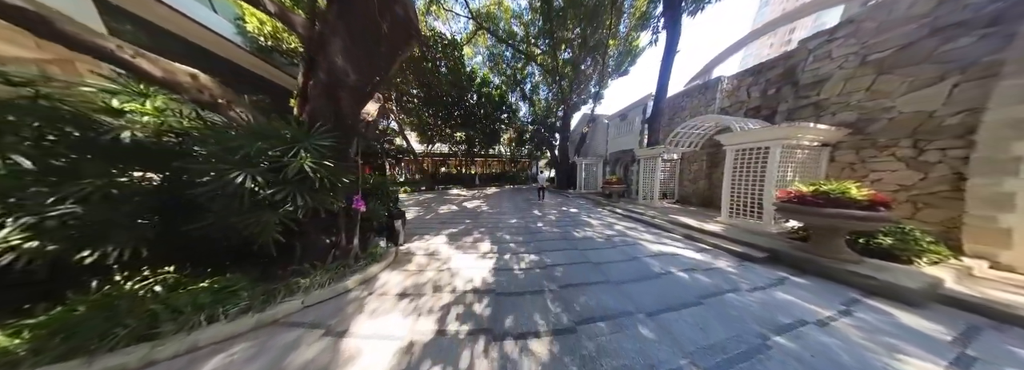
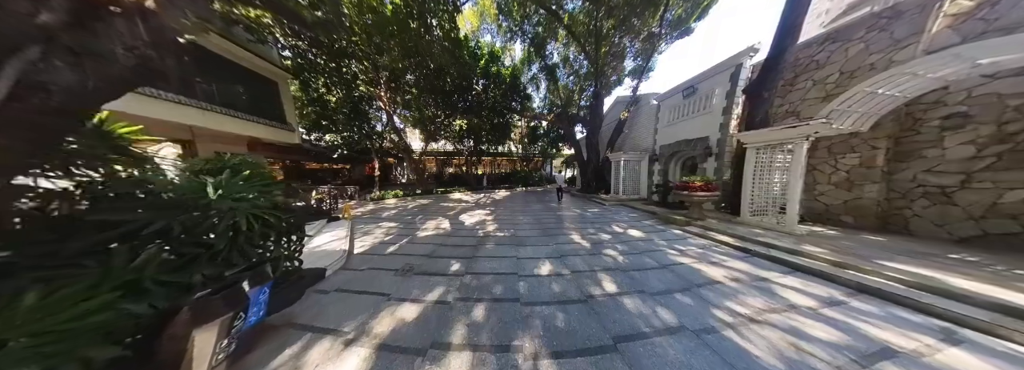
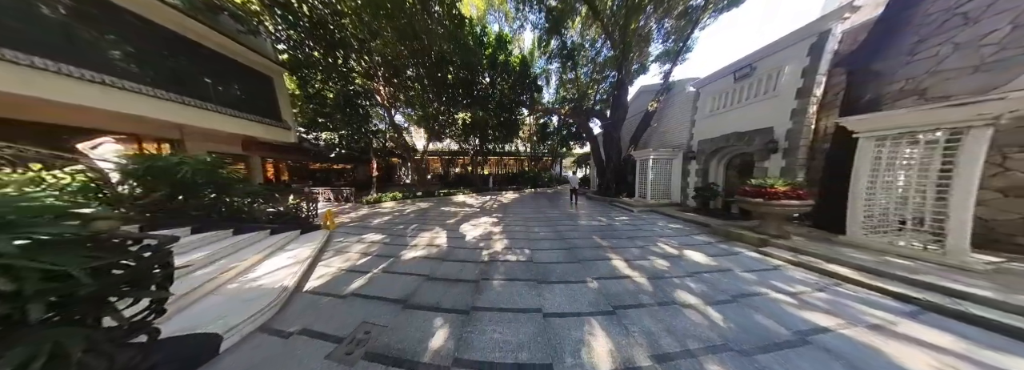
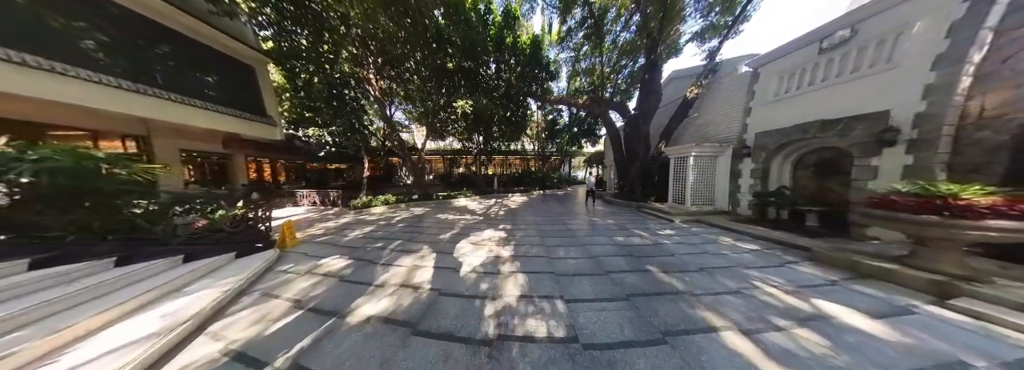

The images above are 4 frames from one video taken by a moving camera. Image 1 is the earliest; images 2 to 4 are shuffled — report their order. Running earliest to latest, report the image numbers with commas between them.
2, 3, 4
